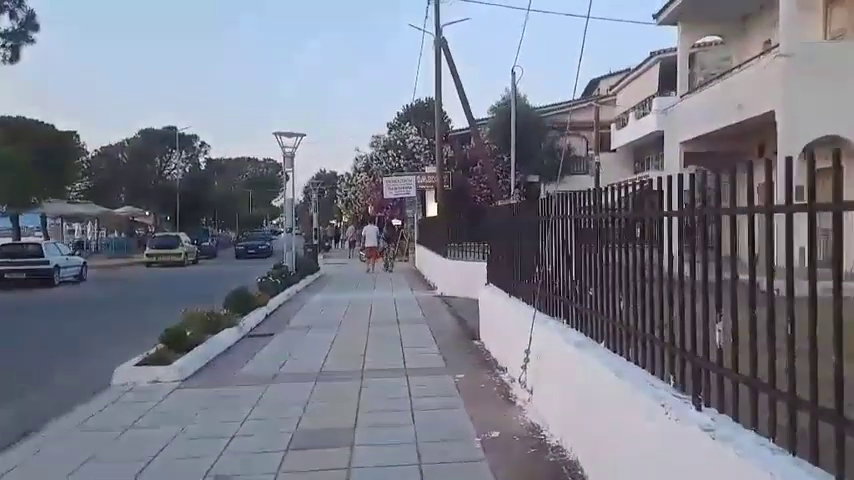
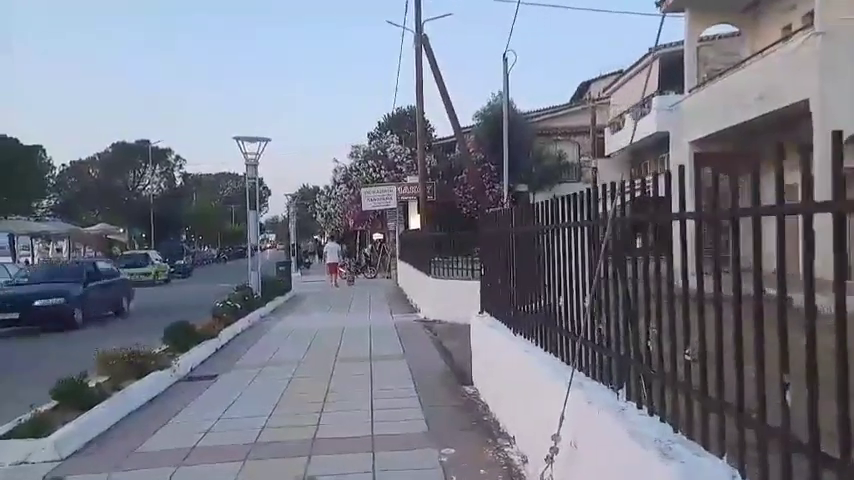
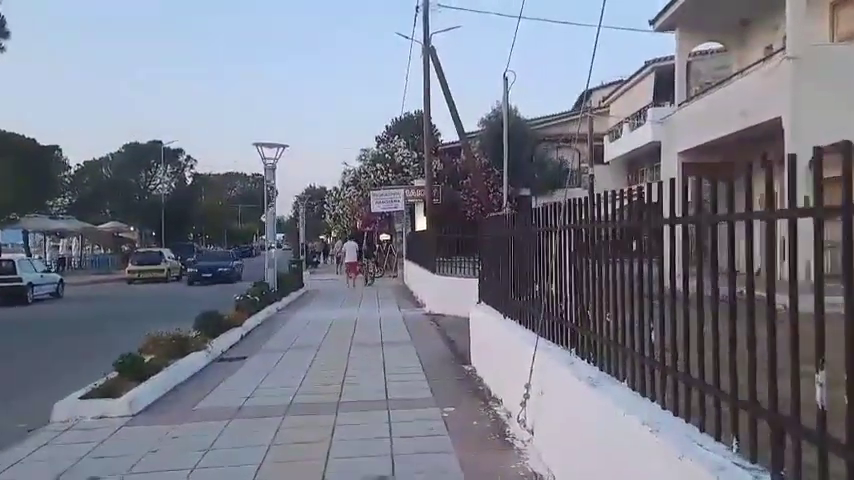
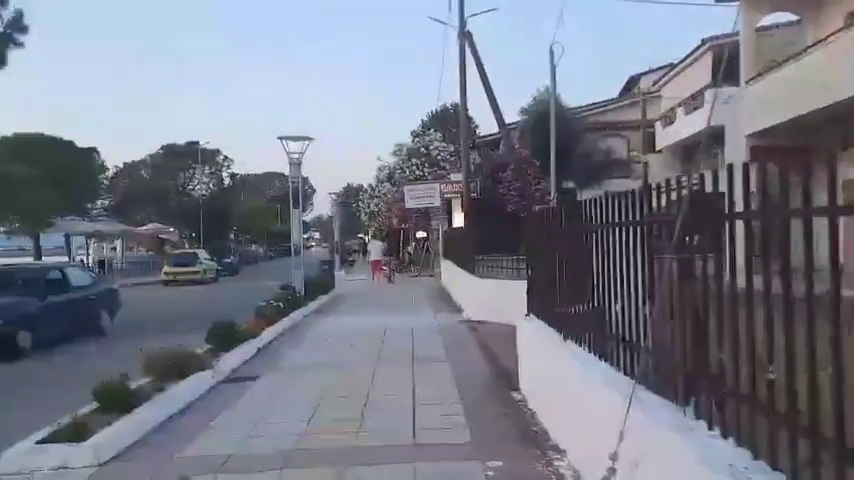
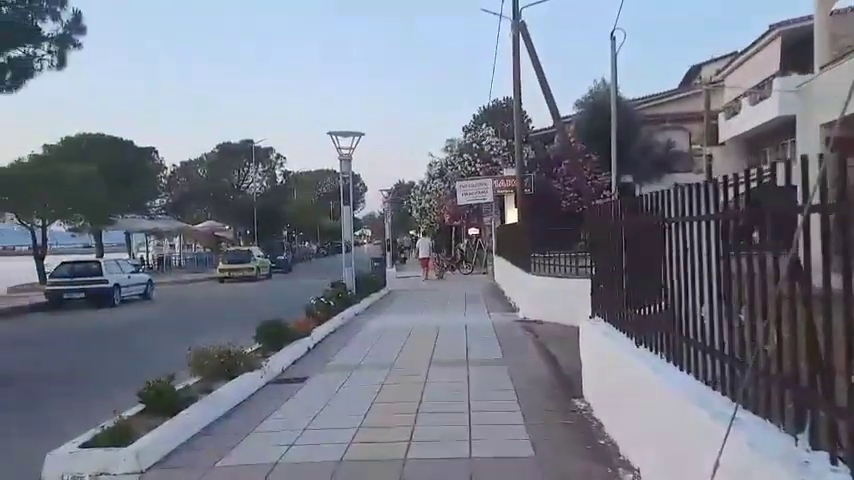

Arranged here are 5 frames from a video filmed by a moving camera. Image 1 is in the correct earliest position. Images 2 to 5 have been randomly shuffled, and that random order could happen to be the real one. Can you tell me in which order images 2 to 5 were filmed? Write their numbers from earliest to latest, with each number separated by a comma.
3, 2, 4, 5
